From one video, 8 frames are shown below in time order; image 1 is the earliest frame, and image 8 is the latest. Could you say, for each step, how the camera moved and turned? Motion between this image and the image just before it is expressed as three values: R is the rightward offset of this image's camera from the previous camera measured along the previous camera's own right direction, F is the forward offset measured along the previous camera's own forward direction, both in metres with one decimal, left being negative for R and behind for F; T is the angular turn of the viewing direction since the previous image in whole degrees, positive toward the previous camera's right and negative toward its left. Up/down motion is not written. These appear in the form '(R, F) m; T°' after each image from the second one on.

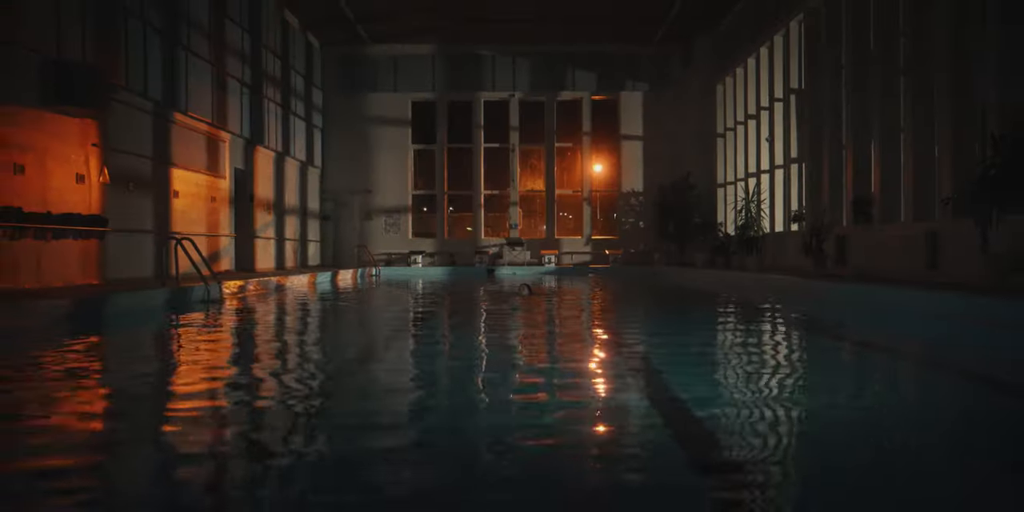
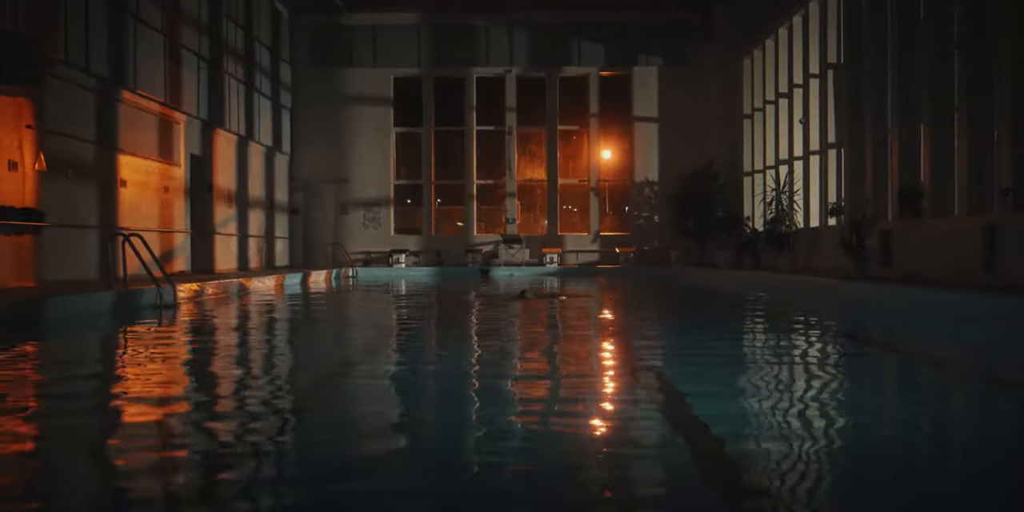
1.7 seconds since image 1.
(+0.2, +4.2) m; 0°
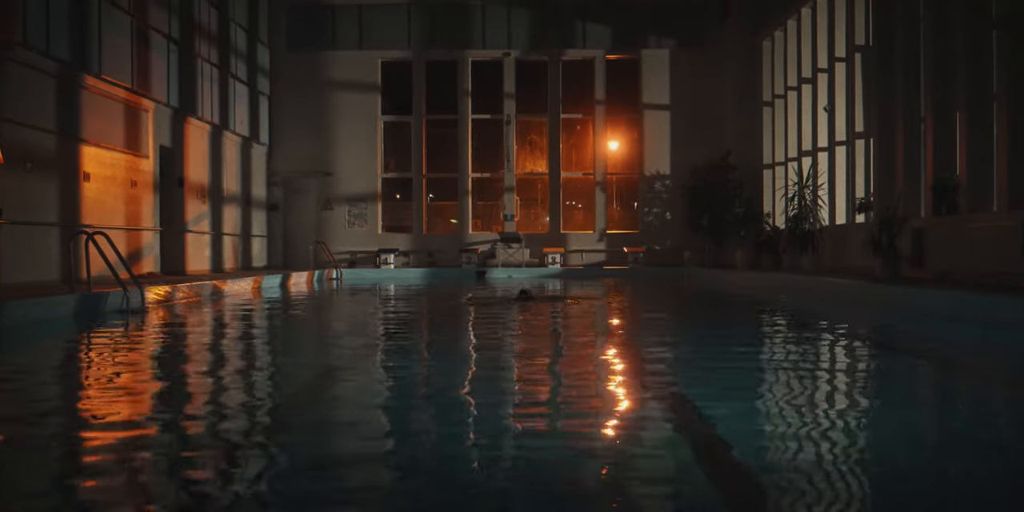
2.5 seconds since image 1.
(+0.1, +2.4) m; 0°
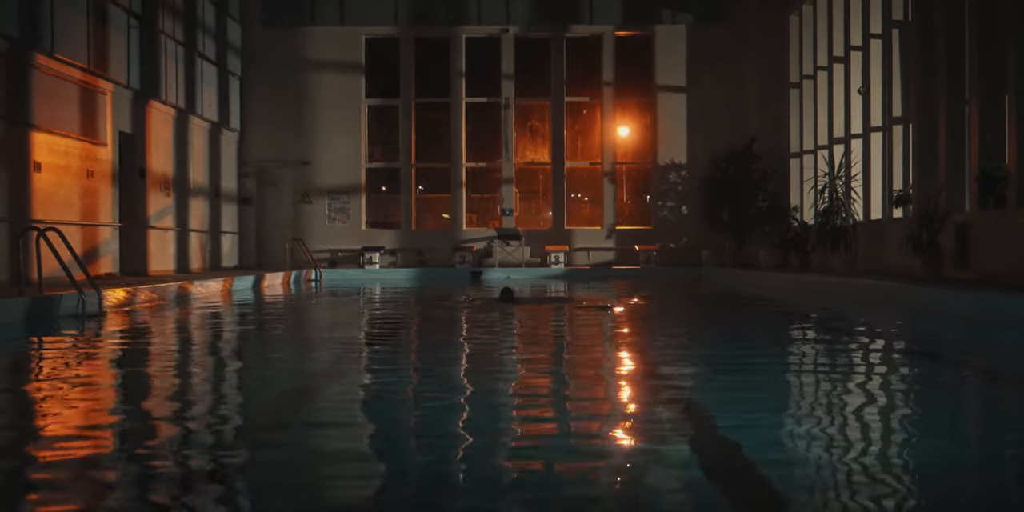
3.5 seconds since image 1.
(+0.1, +2.7) m; 0°
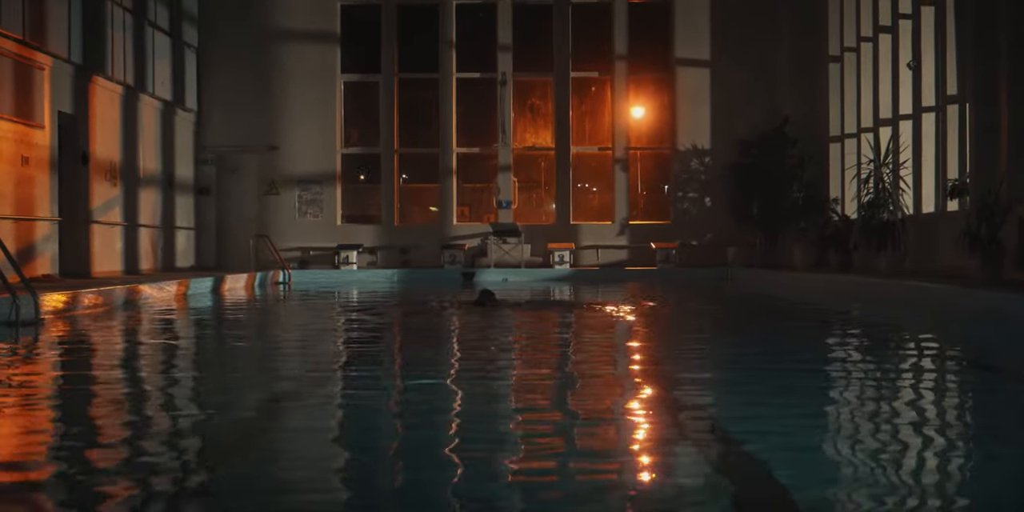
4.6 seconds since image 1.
(+0.1, +3.1) m; 0°
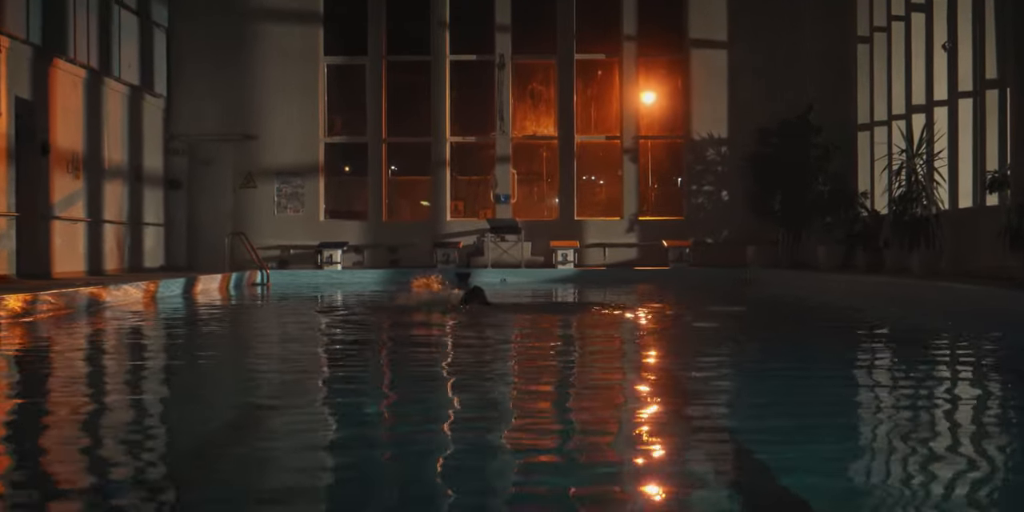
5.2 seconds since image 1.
(+0.1, +1.7) m; 0°
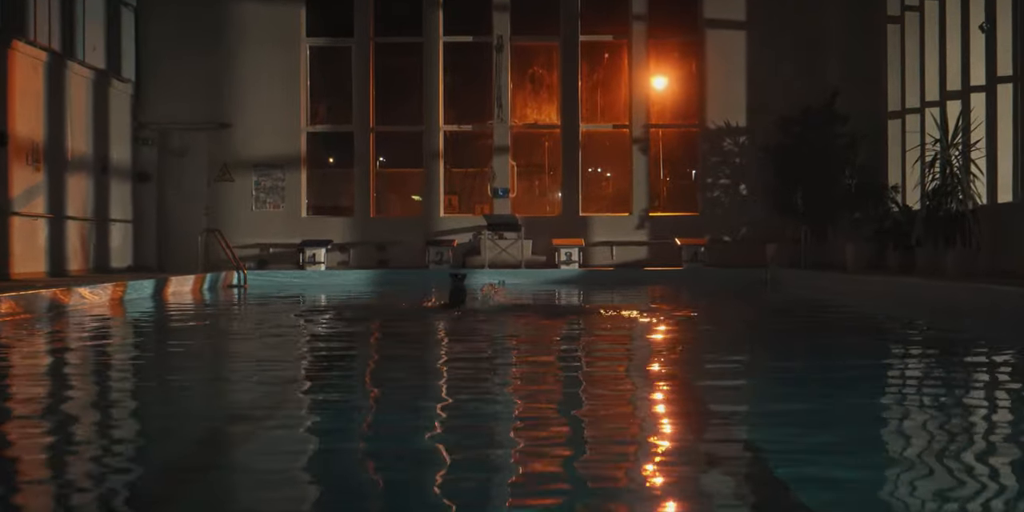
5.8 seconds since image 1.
(0.0, +1.5) m; 0°
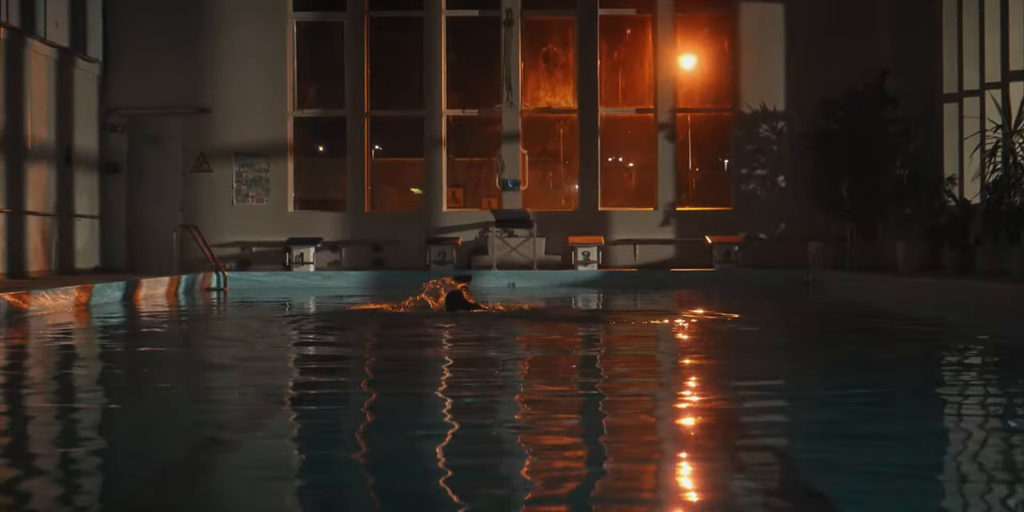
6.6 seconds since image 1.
(+0.1, +1.8) m; 0°
